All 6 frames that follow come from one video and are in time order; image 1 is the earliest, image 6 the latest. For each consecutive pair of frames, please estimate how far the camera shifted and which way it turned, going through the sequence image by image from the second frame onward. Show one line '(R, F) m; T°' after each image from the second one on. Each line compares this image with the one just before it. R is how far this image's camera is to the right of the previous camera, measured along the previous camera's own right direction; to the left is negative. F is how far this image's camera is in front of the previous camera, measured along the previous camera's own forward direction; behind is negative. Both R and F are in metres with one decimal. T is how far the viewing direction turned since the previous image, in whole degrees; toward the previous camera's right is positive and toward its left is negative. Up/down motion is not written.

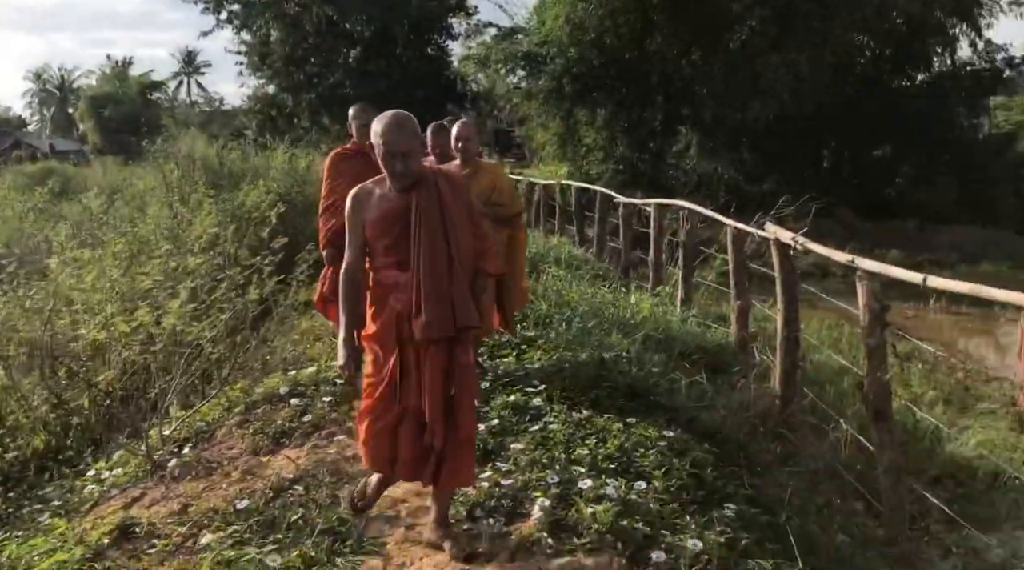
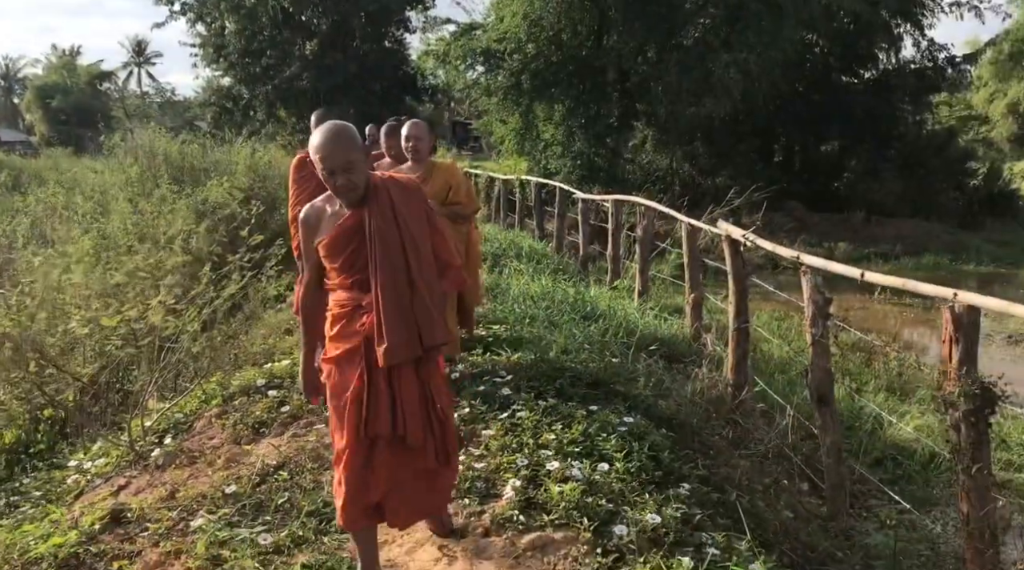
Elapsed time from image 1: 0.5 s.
(-0.1, -0.2) m; +3°
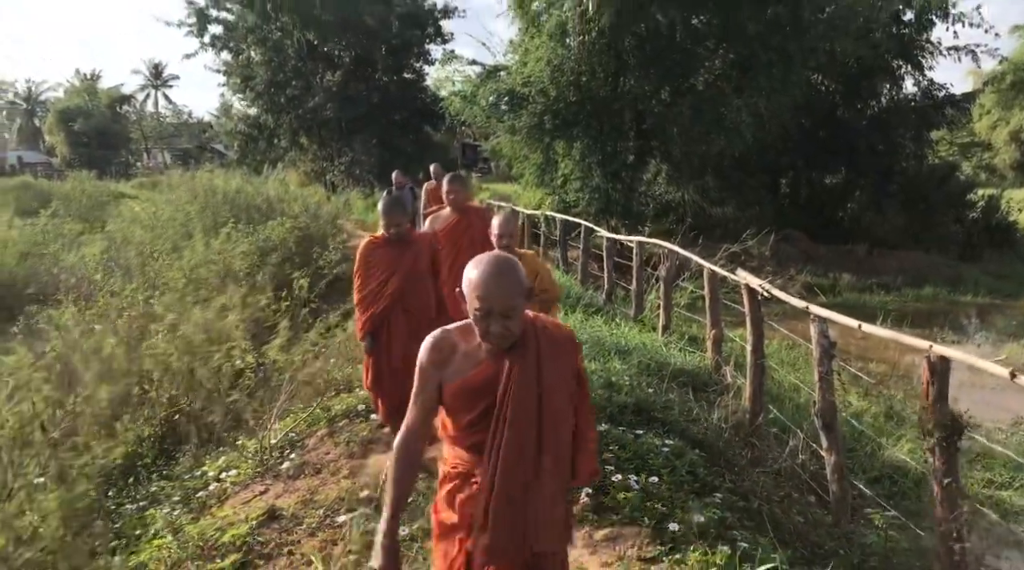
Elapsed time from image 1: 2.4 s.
(-0.3, -0.9) m; 0°
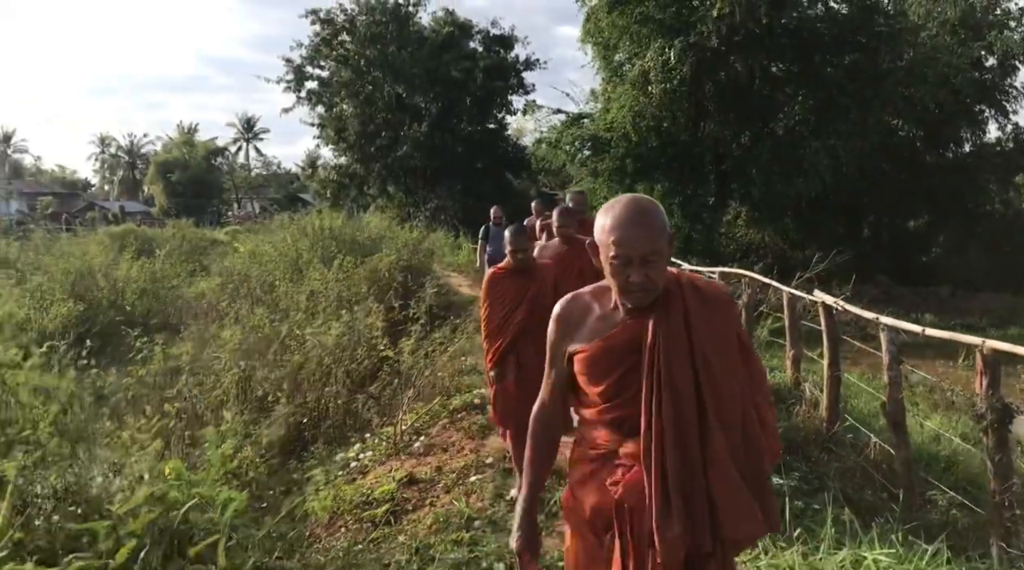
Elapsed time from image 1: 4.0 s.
(-0.2, -0.7) m; -5°
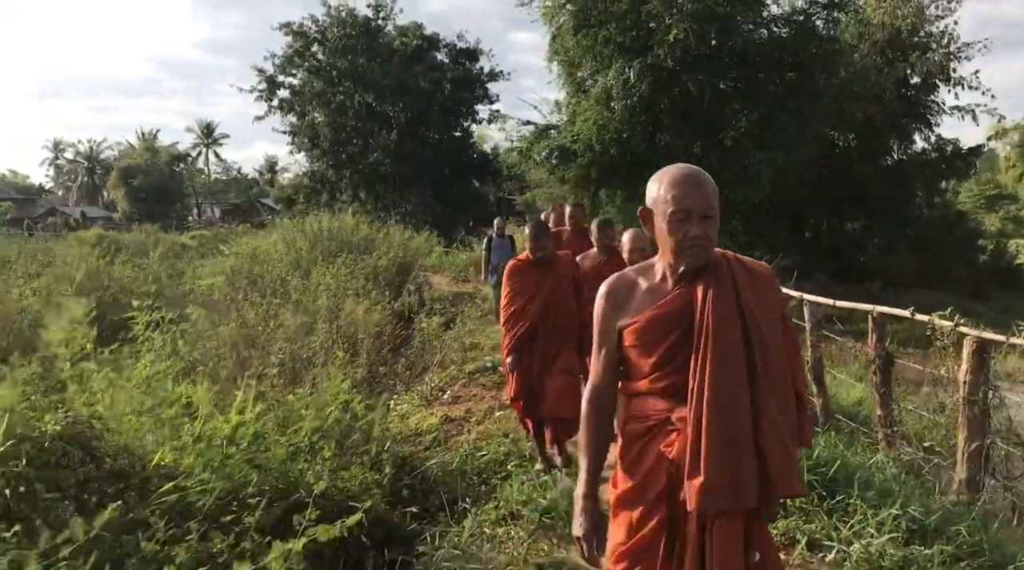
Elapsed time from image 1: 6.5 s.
(-0.4, -1.5) m; +3°
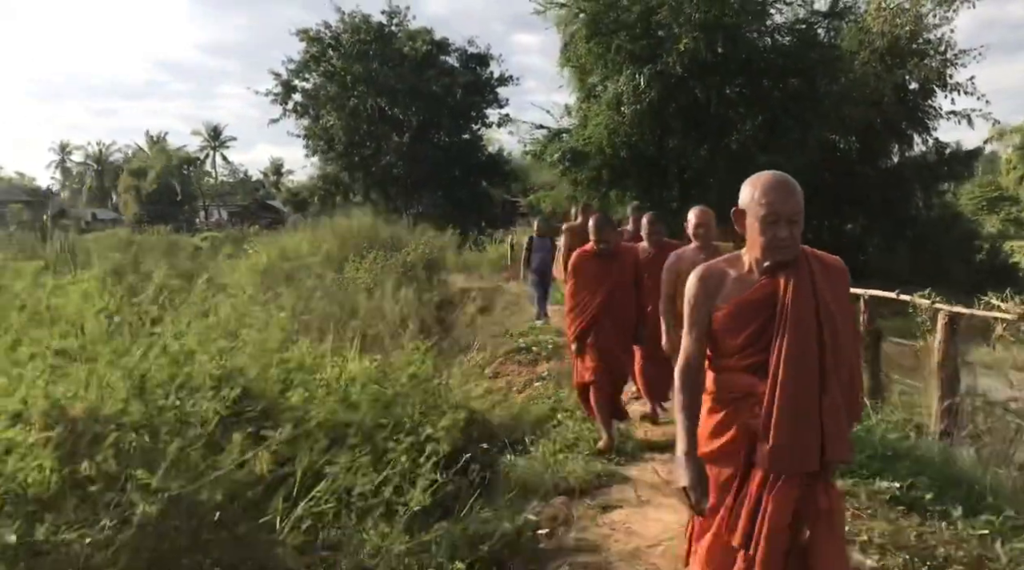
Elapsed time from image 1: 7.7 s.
(-0.3, -0.8) m; 0°
